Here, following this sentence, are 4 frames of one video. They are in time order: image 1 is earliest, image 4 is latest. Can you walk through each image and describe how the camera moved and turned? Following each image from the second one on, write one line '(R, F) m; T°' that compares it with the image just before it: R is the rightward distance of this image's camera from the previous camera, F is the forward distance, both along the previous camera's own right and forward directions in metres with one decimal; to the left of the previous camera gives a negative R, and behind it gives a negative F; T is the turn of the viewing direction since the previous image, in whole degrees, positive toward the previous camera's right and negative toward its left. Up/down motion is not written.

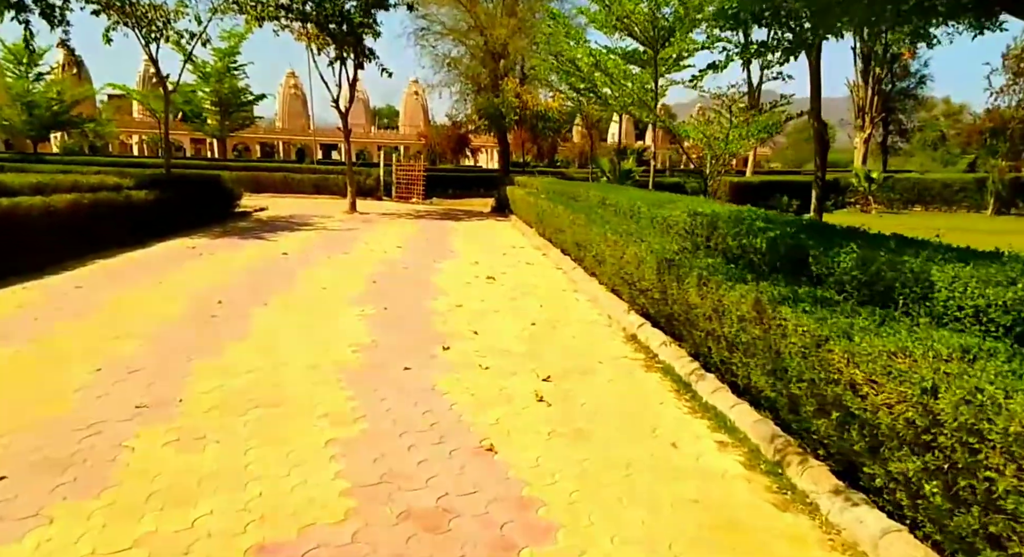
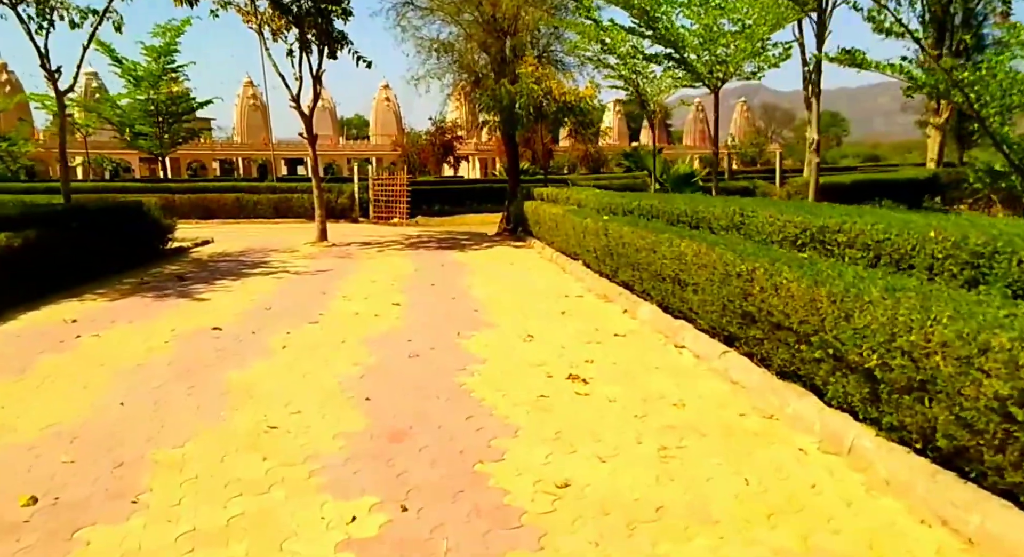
(-0.9, +3.9) m; +2°
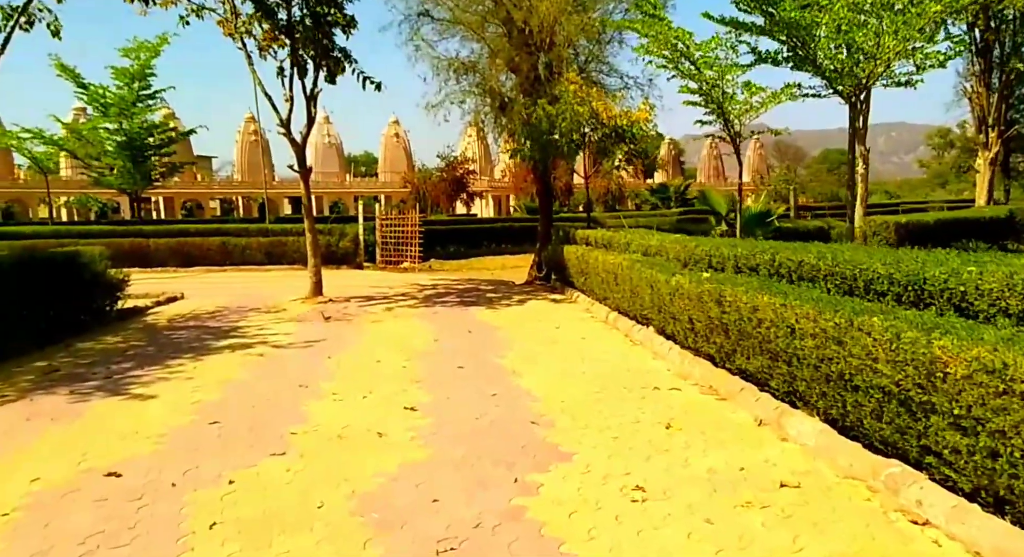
(-0.5, +2.6) m; -1°
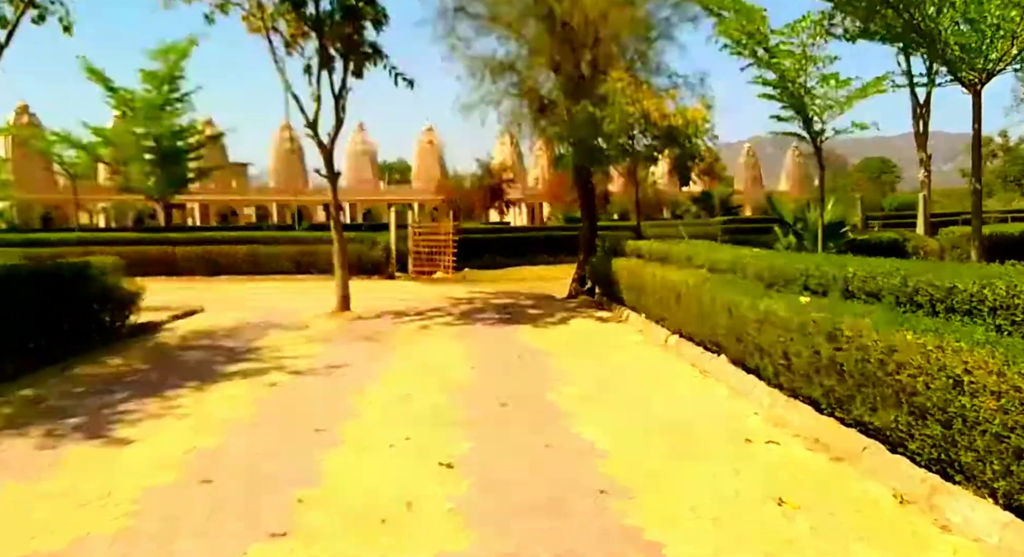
(-0.2, +1.1) m; -3°
